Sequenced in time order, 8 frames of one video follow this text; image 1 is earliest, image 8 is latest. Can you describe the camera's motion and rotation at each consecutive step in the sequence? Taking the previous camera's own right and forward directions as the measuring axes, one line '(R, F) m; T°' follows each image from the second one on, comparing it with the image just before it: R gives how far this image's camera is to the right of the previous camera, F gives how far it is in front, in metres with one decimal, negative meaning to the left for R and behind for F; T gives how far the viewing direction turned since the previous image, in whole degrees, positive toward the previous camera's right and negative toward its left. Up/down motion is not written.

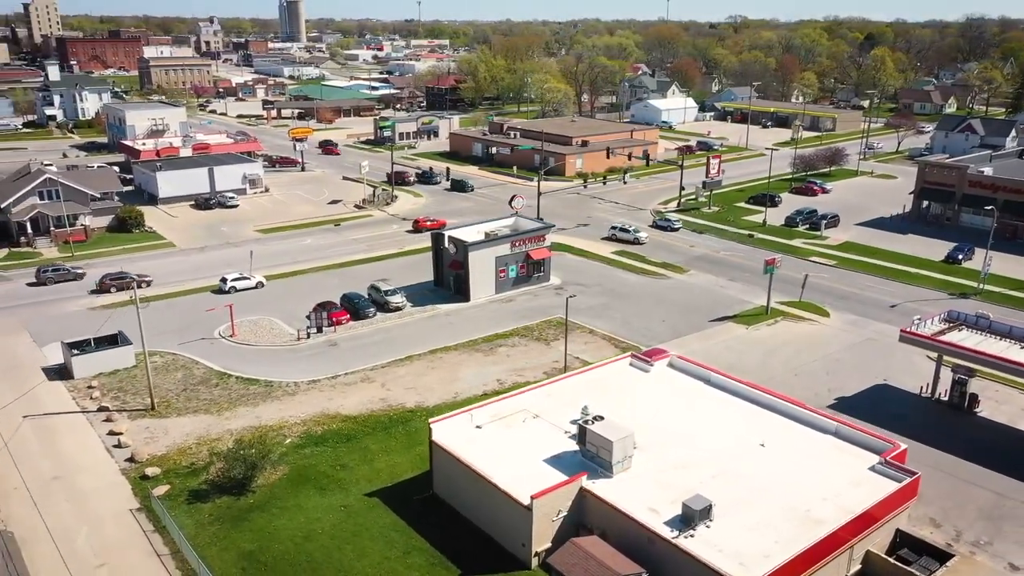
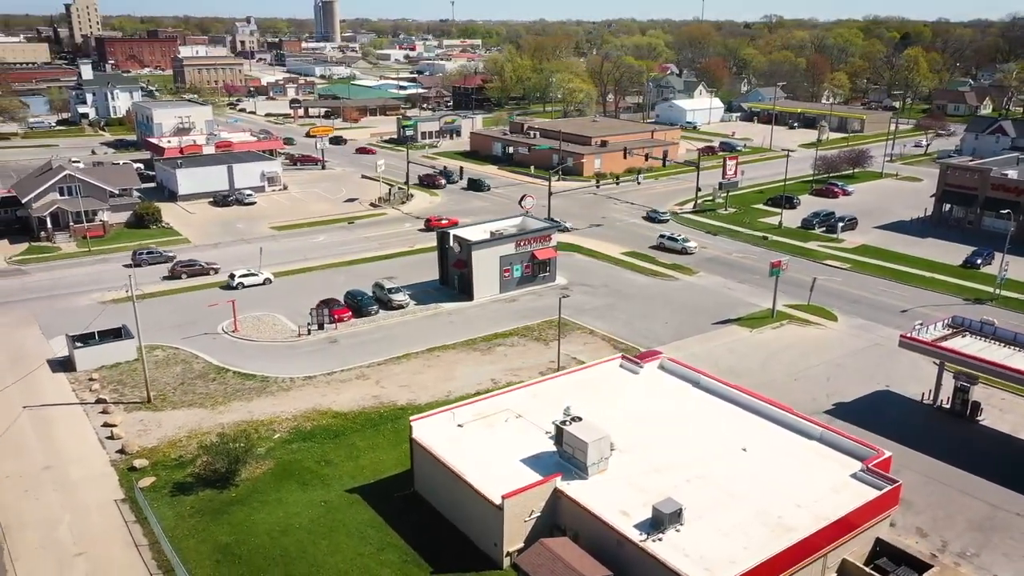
(+1.5, +0.1) m; -2°
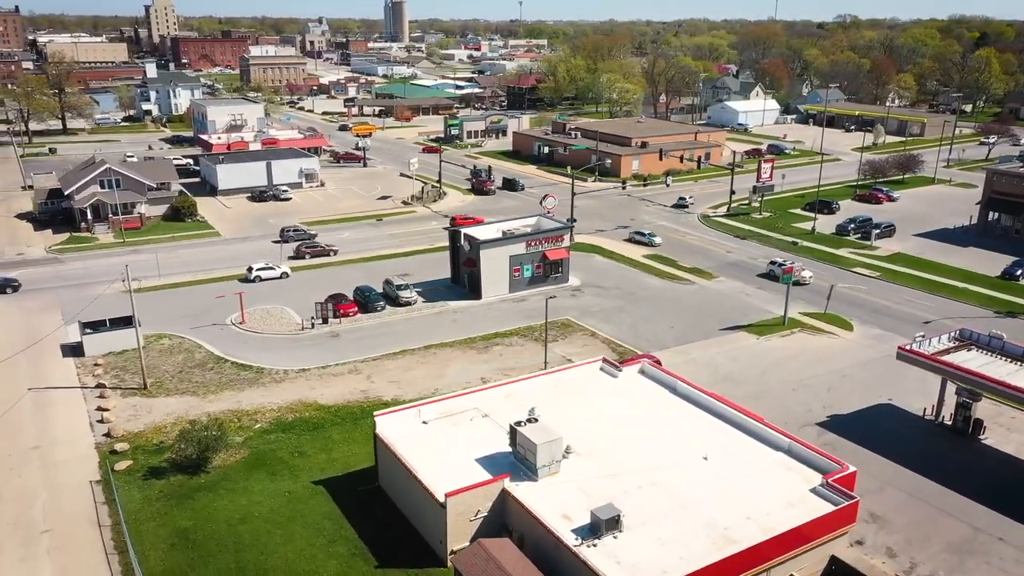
(+3.1, +0.2) m; -5°
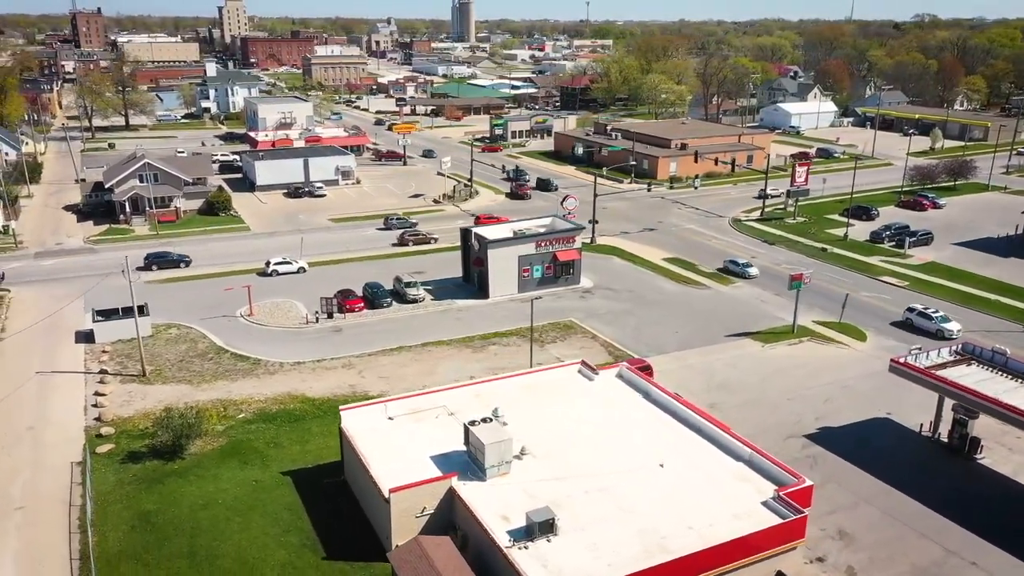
(+3.1, +0.1) m; -4°
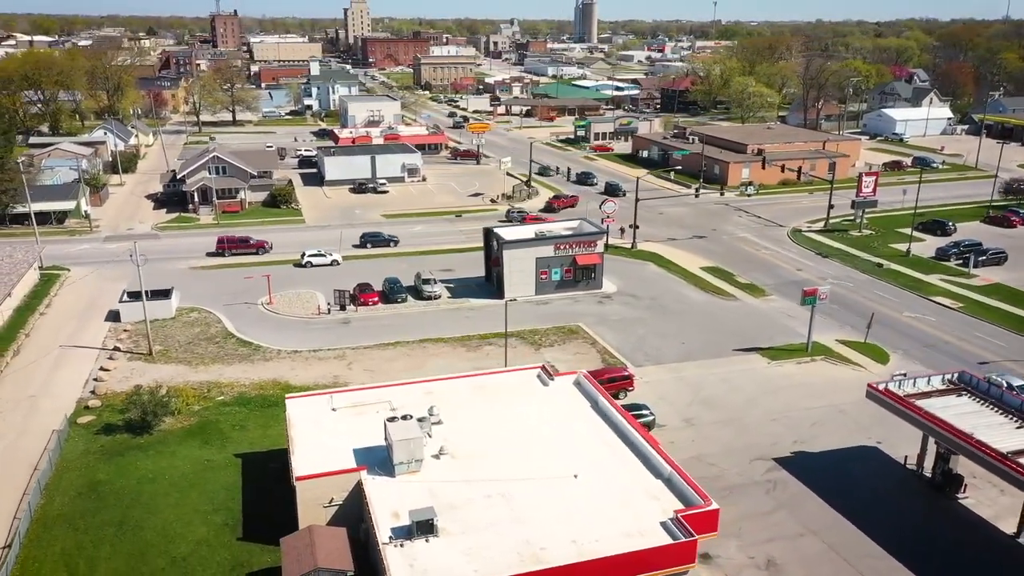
(+5.6, +0.5) m; -8°
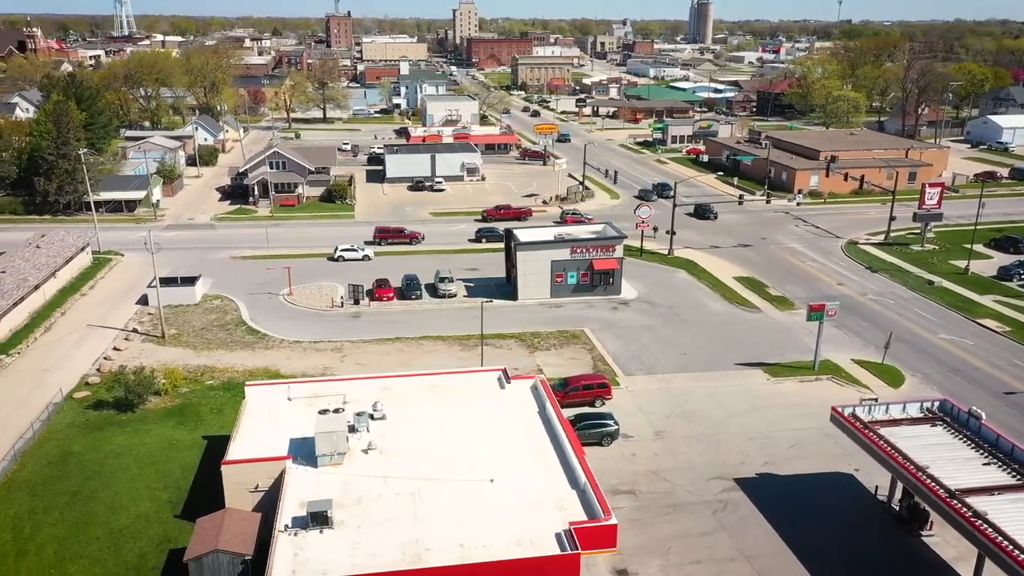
(+5.1, +0.3) m; -8°
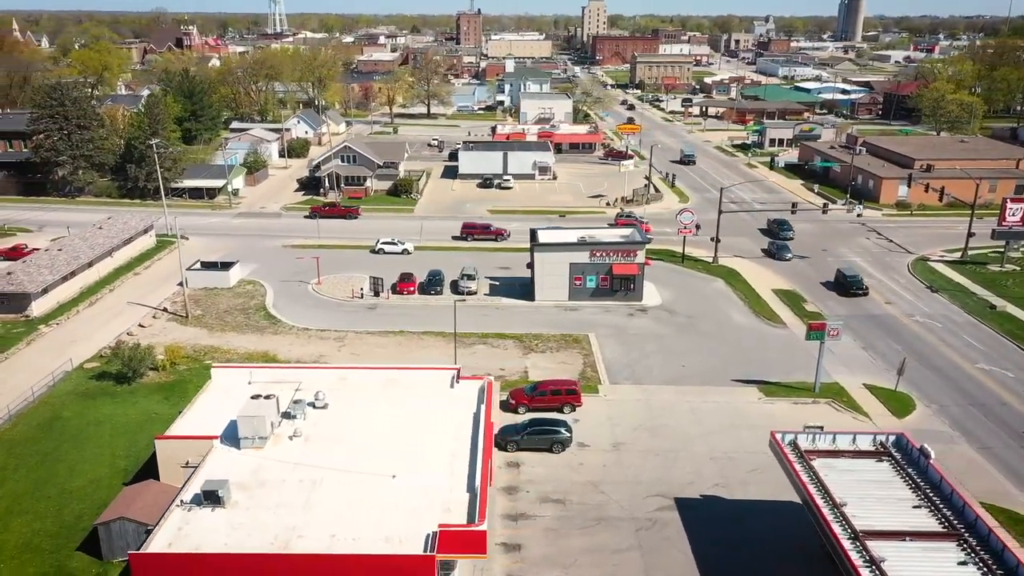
(+6.1, +0.4) m; -9°
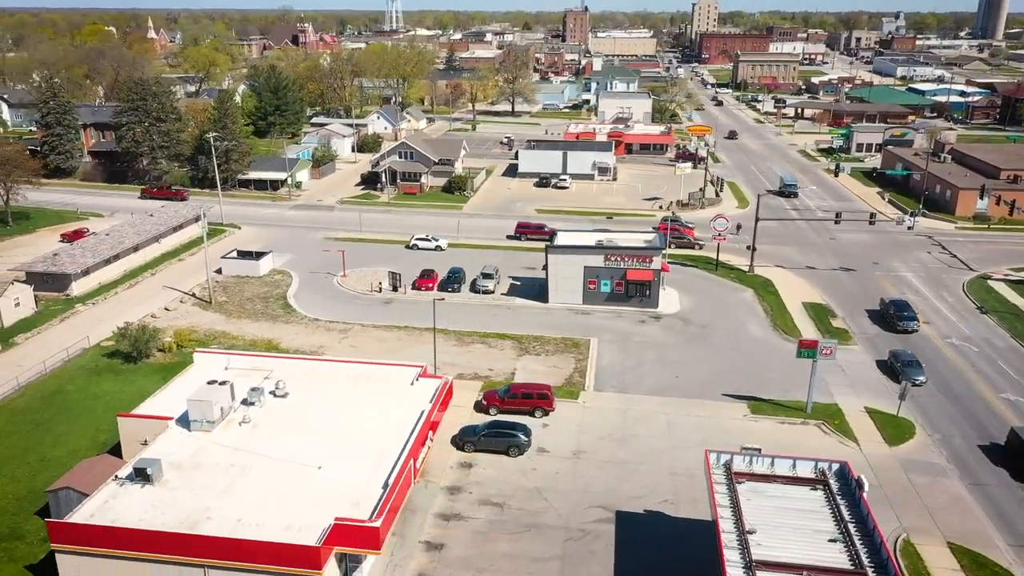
(+5.1, +0.3) m; -8°
